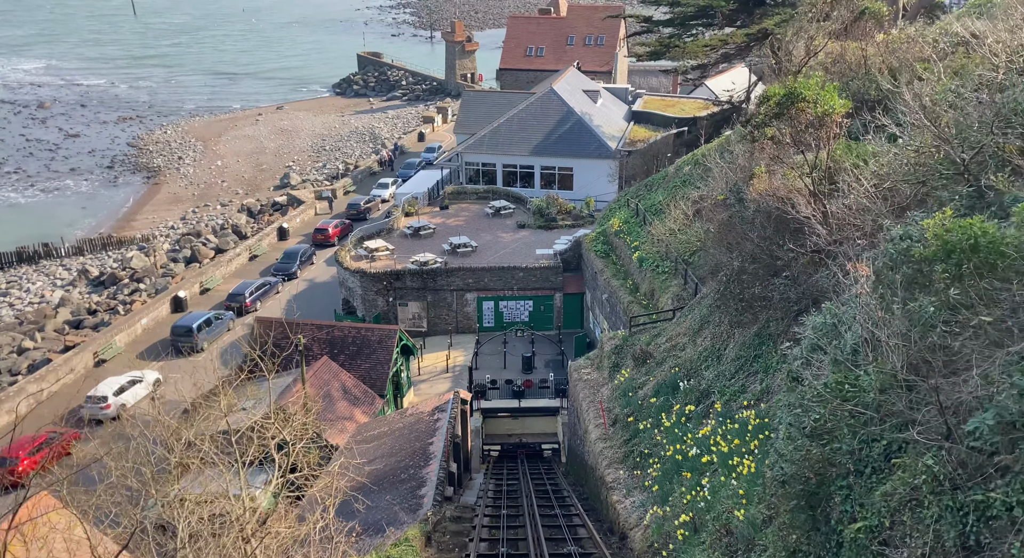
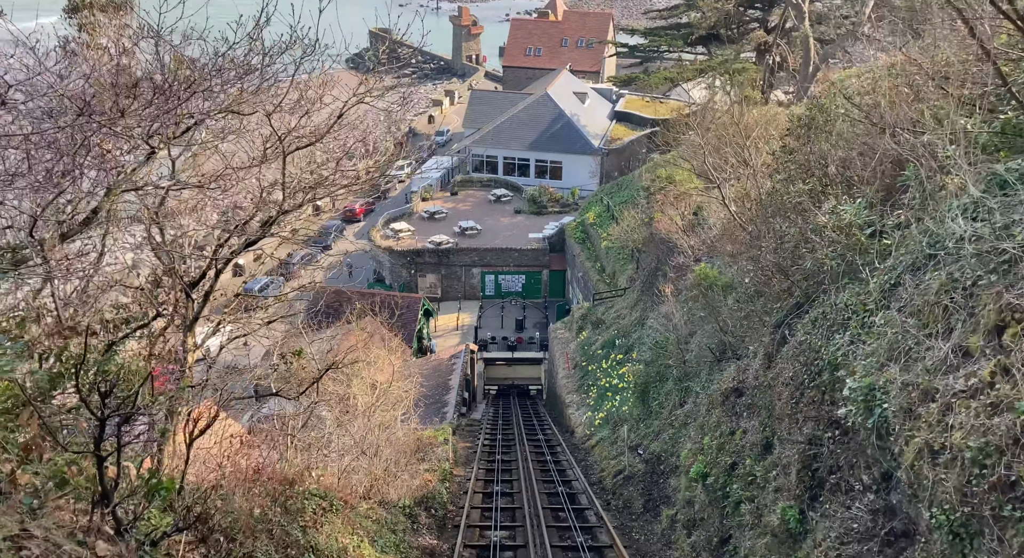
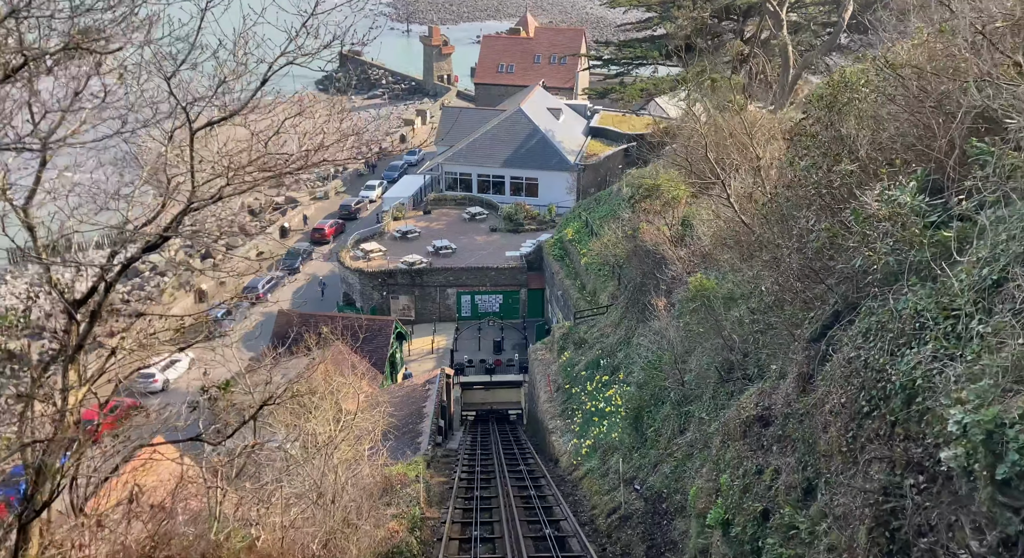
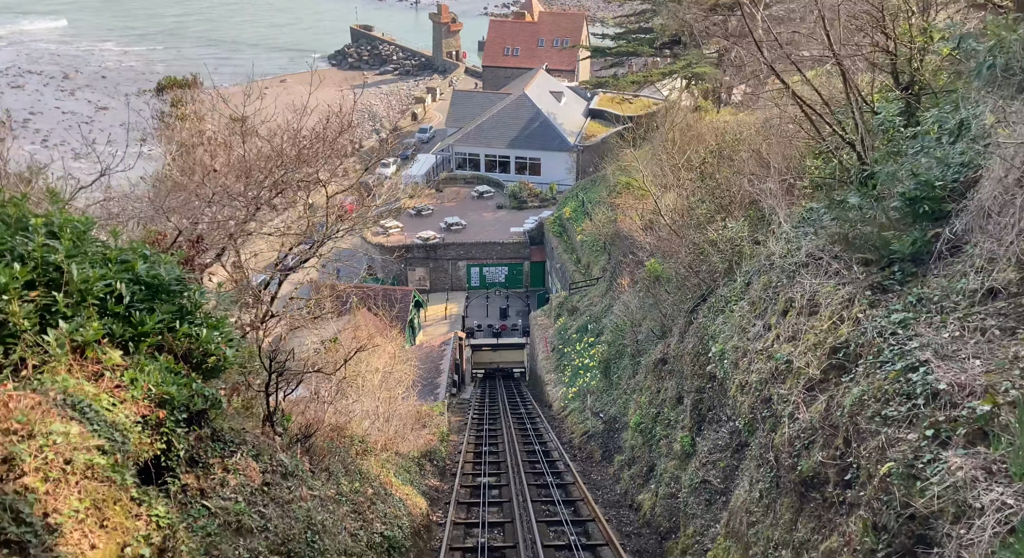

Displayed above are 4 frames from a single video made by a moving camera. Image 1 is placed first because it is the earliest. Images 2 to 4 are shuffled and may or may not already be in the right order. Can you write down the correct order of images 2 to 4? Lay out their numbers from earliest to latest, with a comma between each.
3, 2, 4
